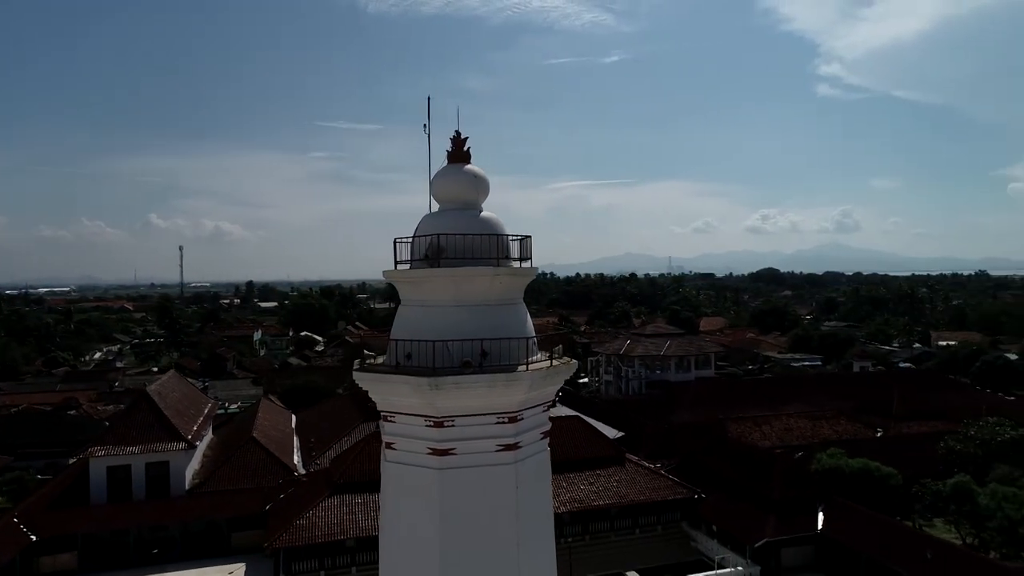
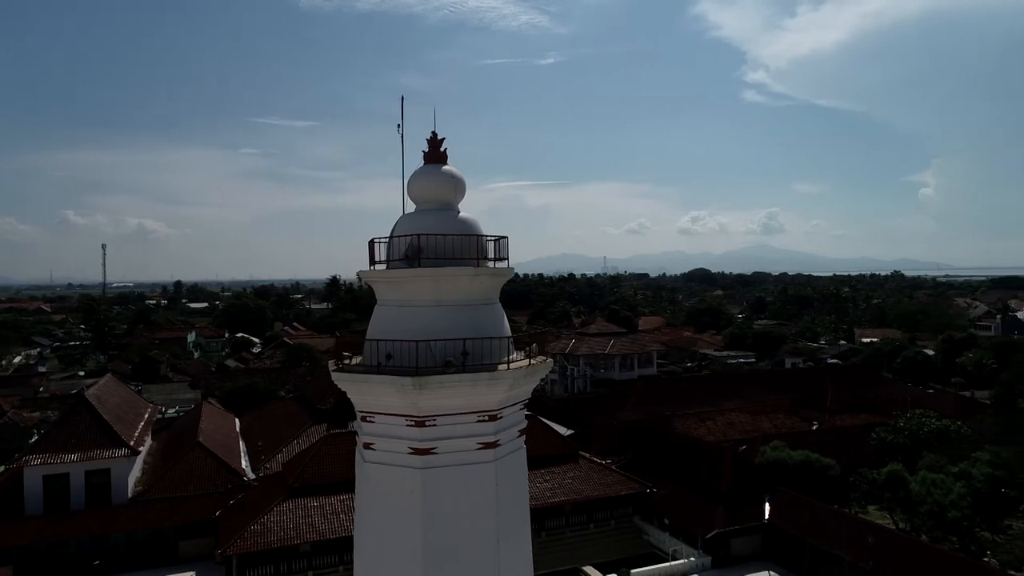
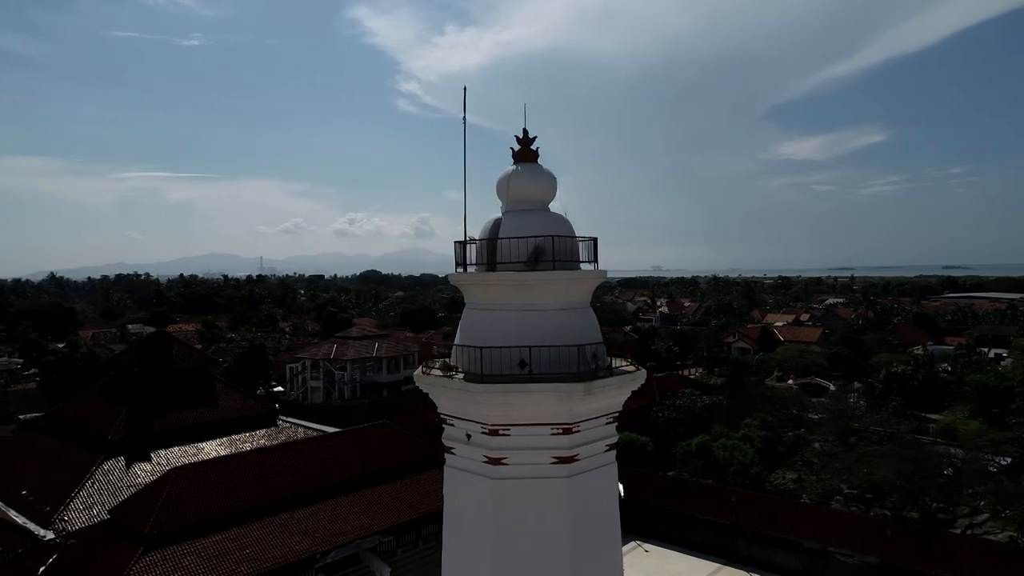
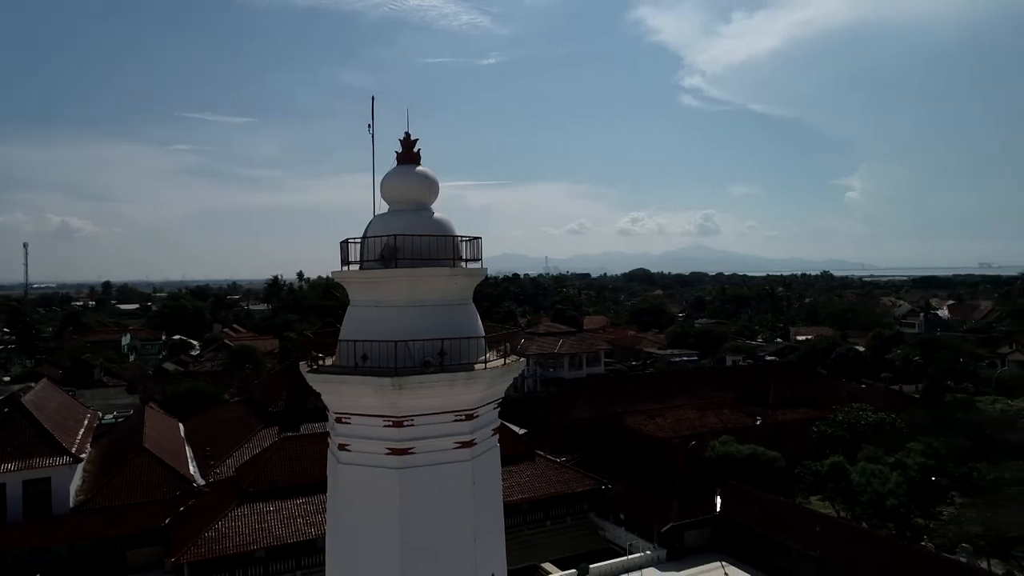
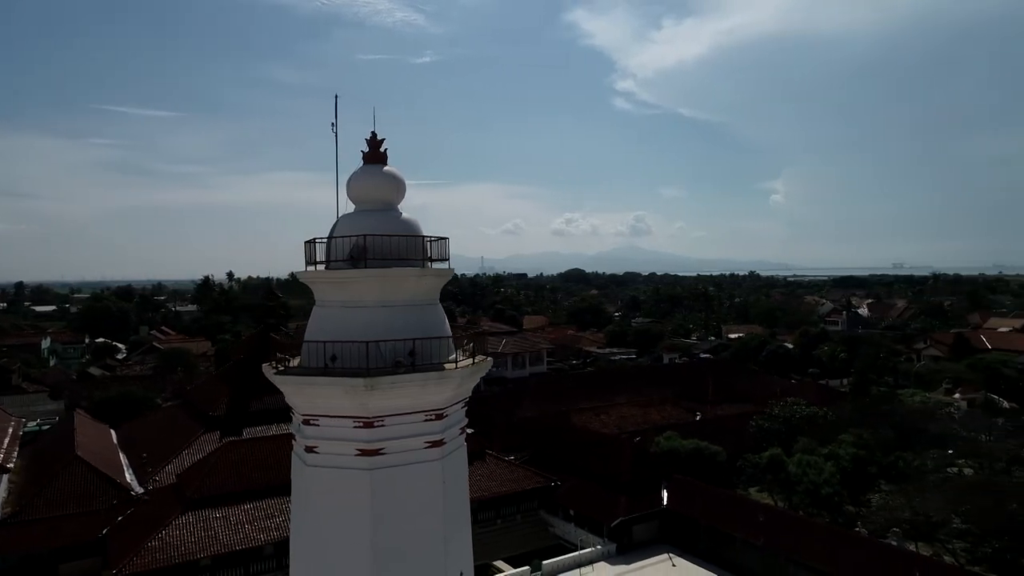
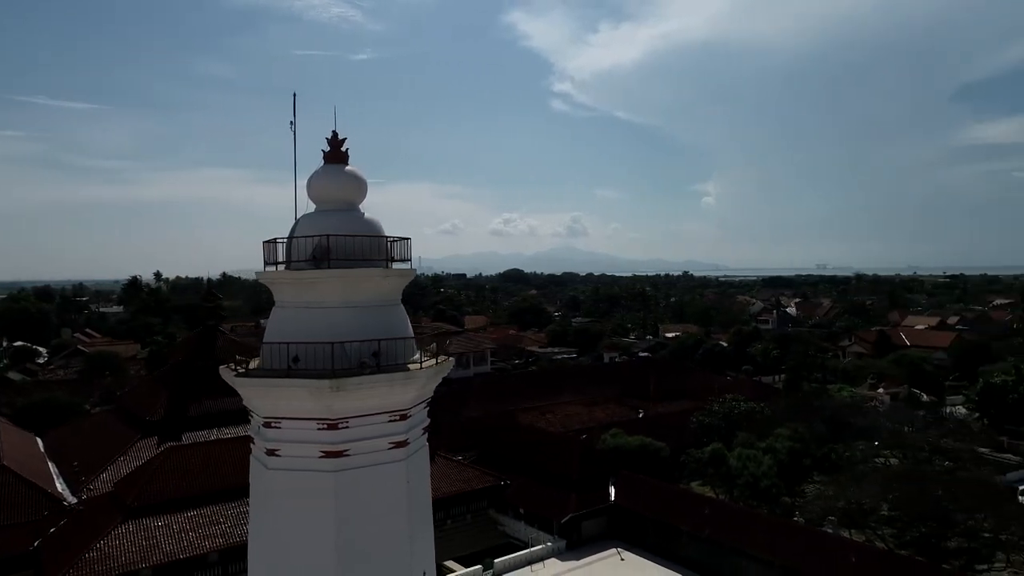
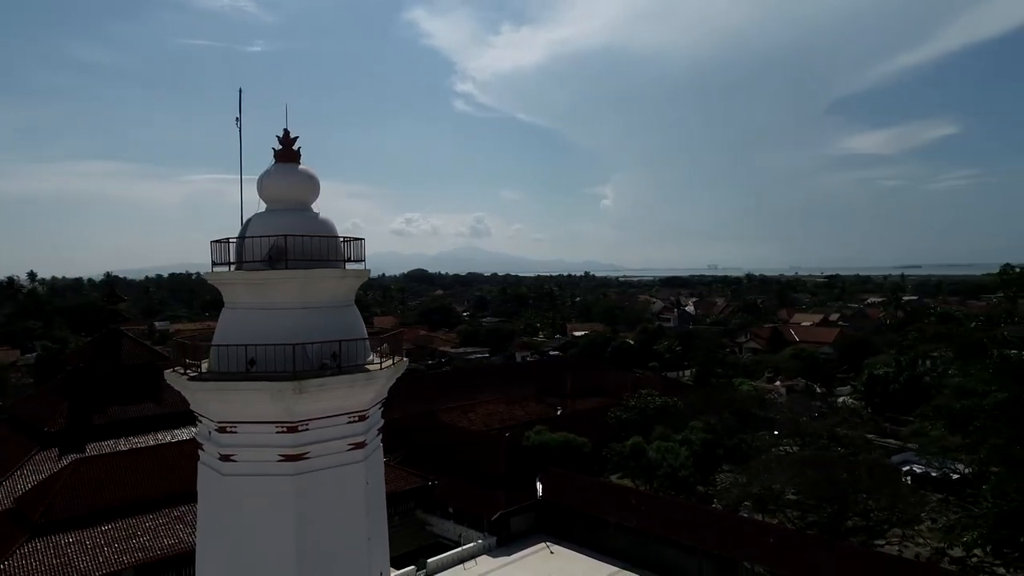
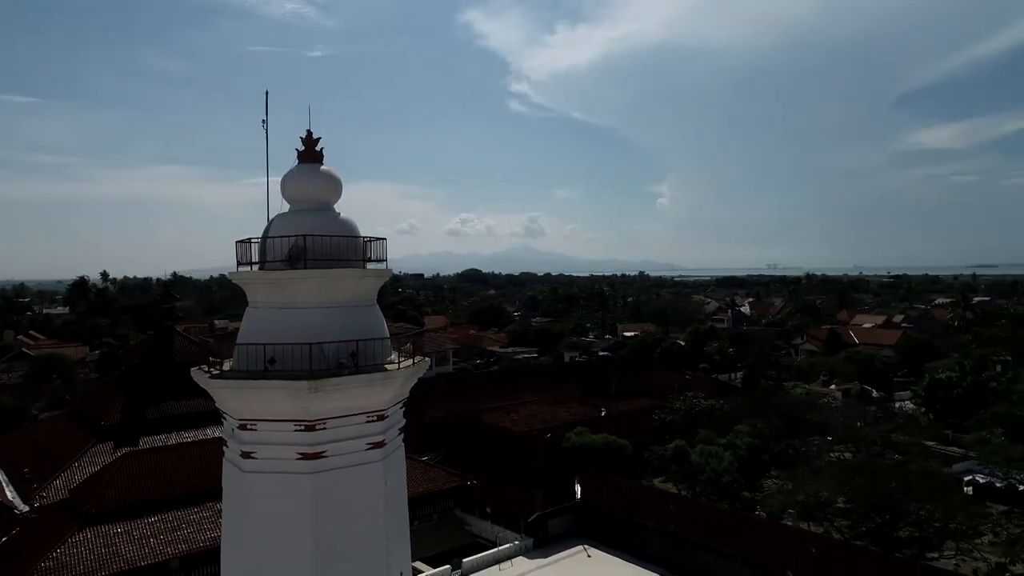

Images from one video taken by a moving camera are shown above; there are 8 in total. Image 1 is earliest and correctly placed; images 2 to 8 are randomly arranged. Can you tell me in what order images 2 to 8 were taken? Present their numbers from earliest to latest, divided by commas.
2, 4, 5, 6, 8, 7, 3
